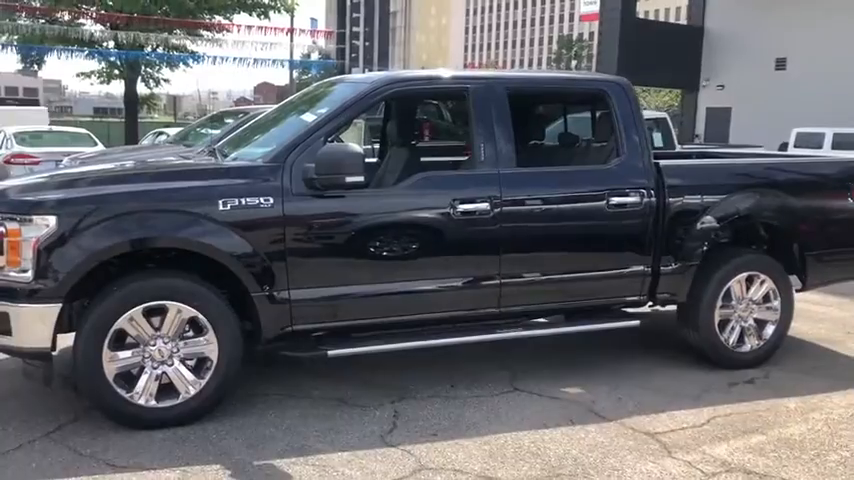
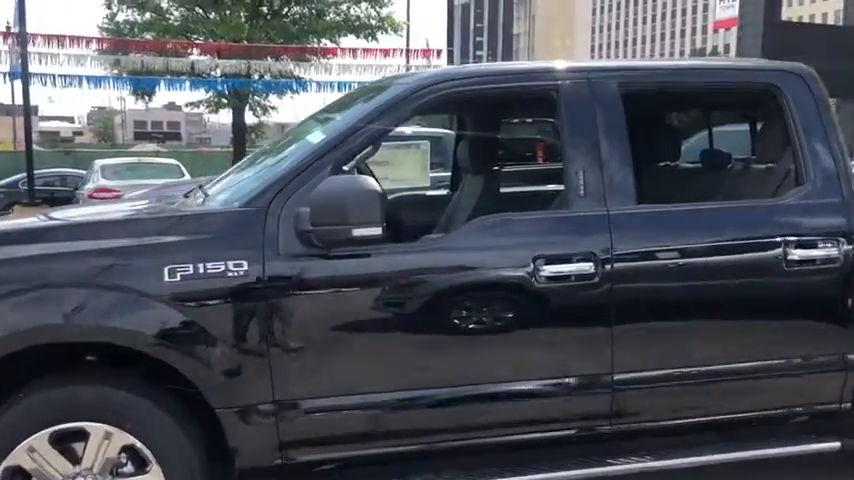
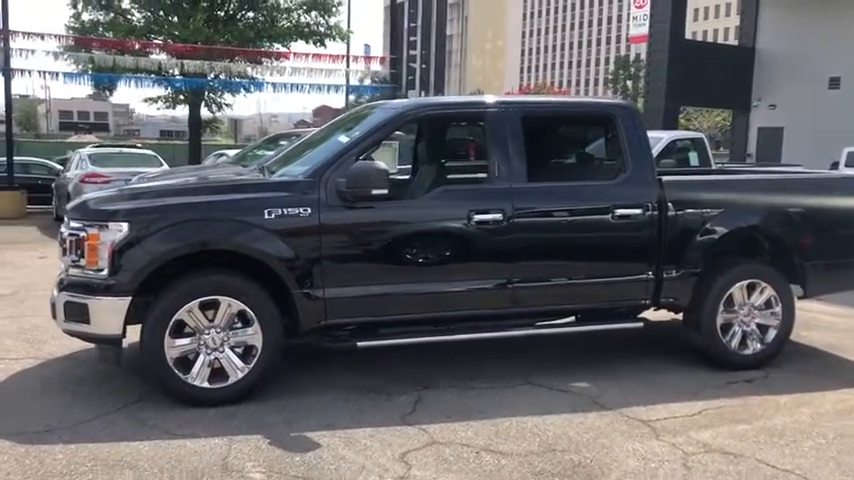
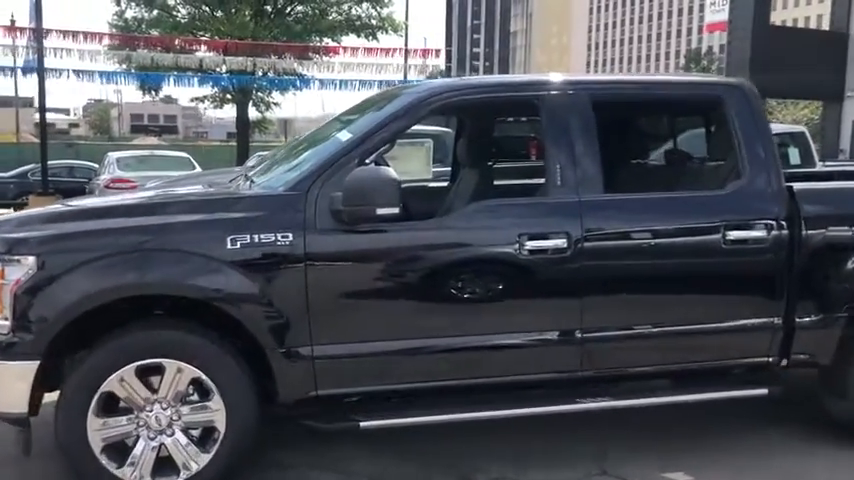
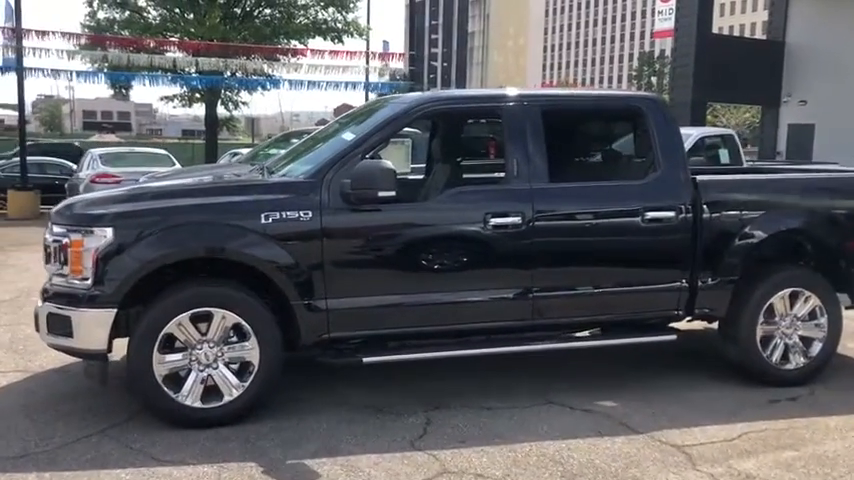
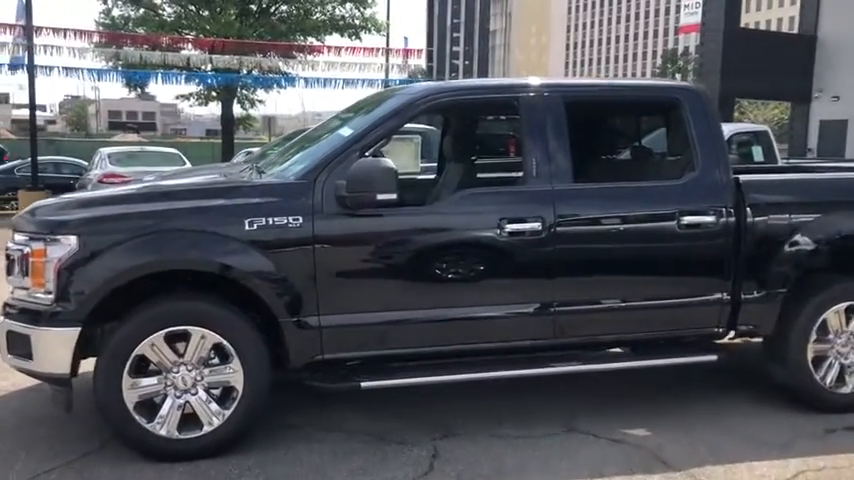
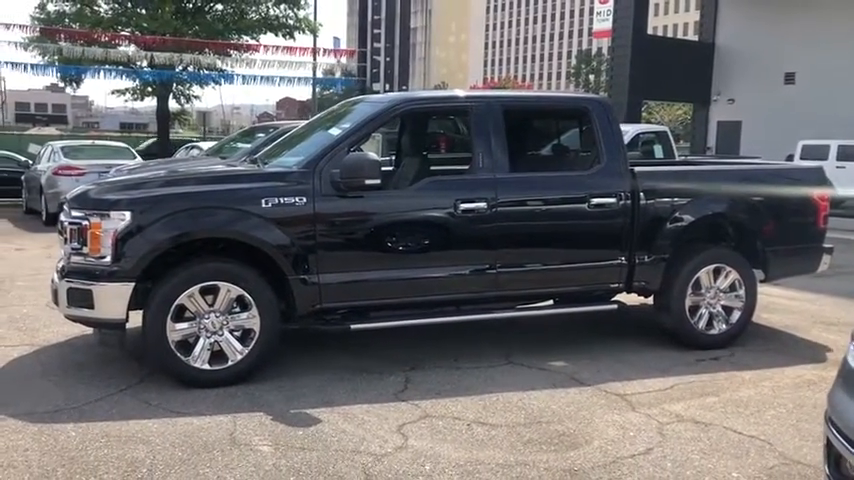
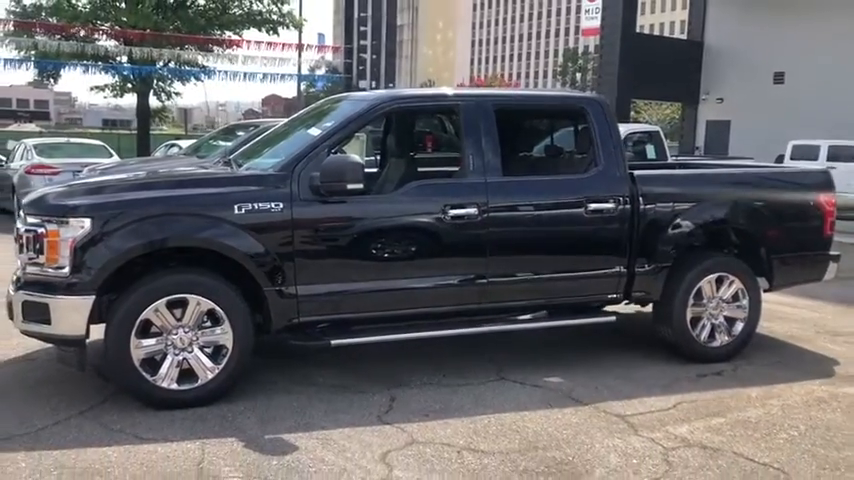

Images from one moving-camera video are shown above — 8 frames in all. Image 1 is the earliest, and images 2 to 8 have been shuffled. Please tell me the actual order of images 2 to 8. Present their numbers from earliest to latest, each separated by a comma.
8, 7, 3, 5, 6, 4, 2
